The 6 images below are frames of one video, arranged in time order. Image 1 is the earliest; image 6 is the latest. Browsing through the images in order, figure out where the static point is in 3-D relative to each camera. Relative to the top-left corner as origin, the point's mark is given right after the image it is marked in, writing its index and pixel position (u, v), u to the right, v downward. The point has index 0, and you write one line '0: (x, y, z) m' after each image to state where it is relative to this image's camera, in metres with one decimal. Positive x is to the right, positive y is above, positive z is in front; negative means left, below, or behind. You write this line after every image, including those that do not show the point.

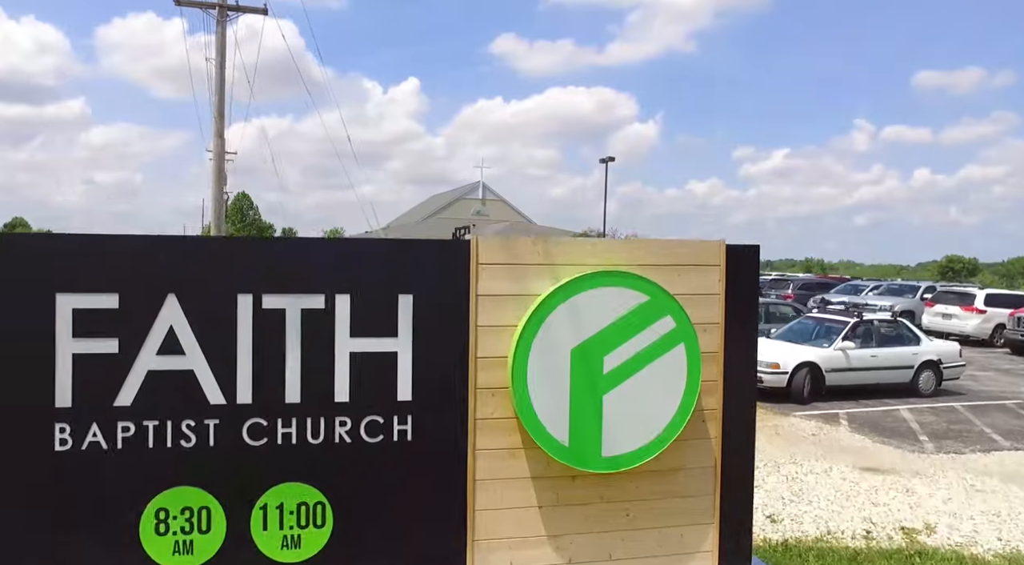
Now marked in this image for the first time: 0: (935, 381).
0: (+5.8, -1.3, +10.1) m
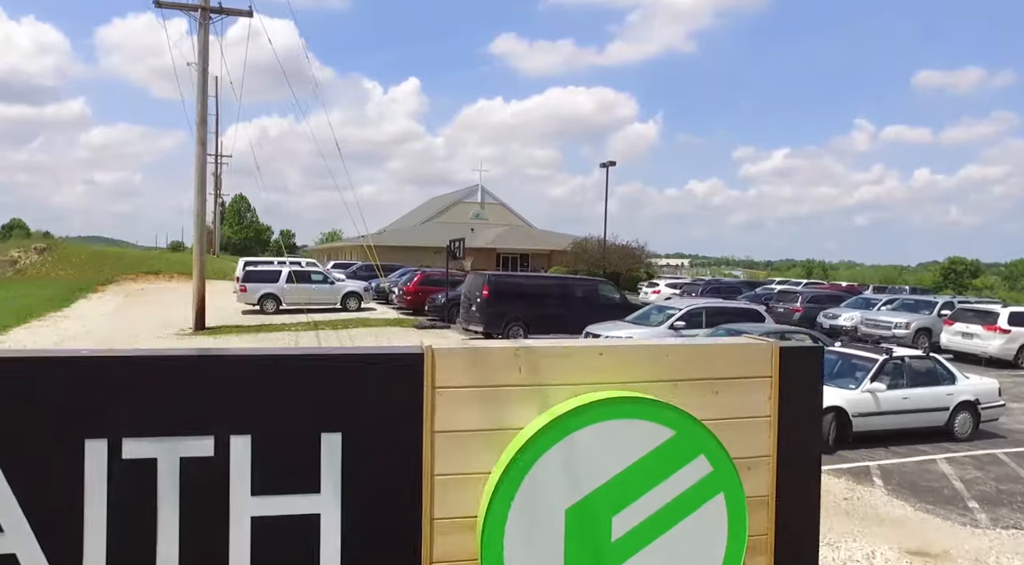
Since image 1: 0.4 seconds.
0: (+5.7, -1.7, +9.1) m
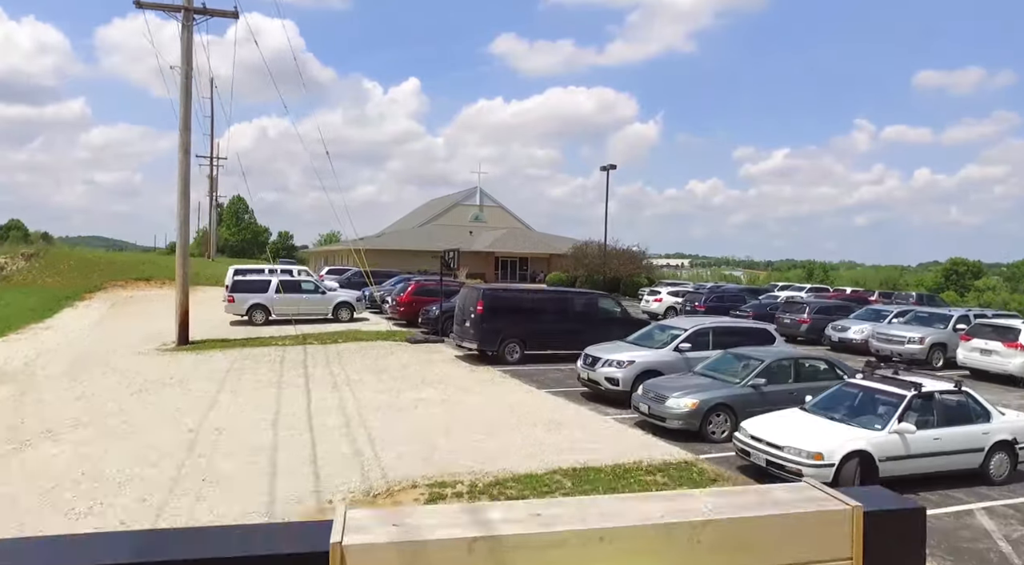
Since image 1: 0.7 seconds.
0: (+5.6, -2.1, +8.3) m
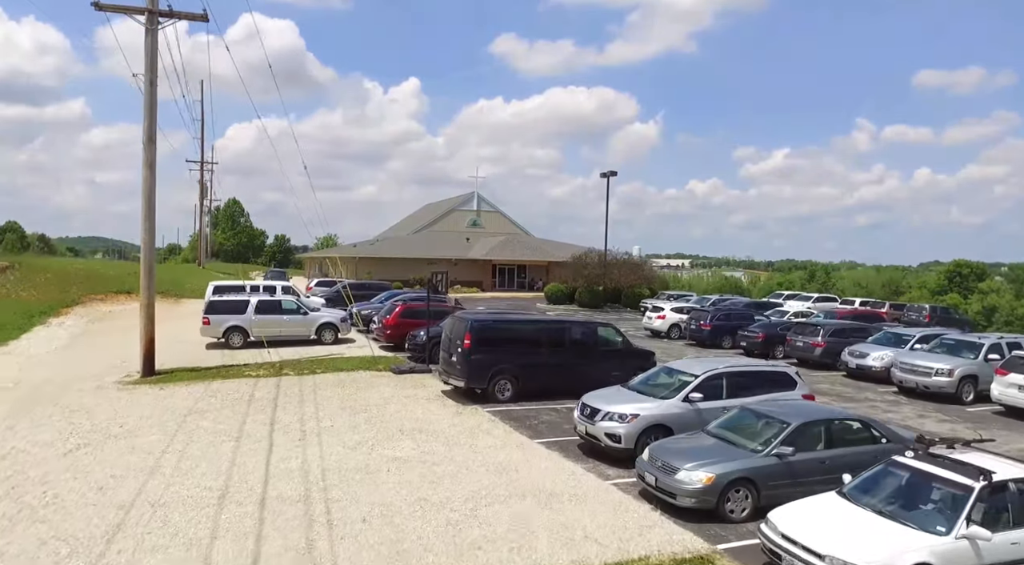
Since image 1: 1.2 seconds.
0: (+5.4, -2.7, +6.8) m
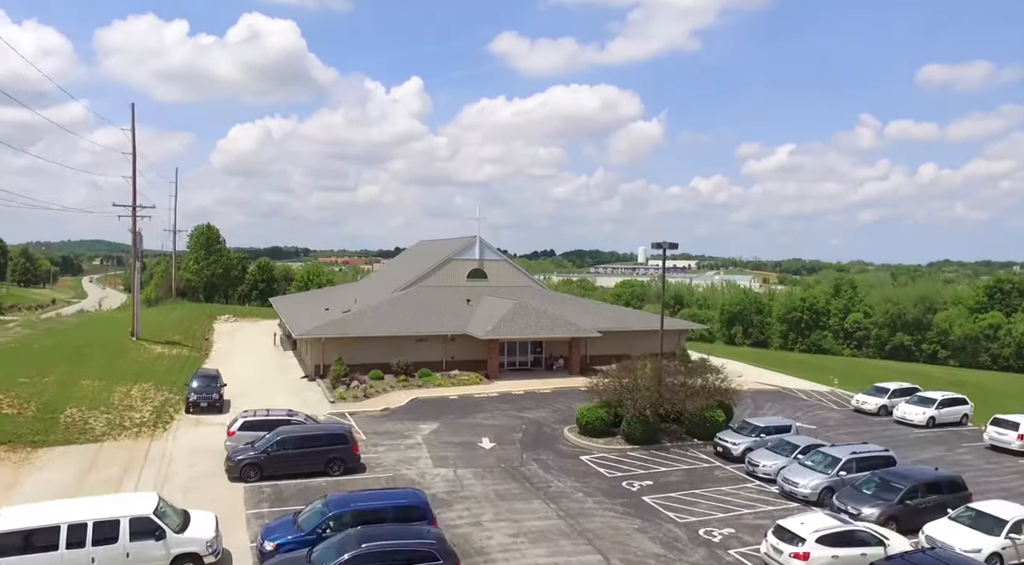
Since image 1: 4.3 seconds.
0: (+5.9, -7.3, -5.2) m
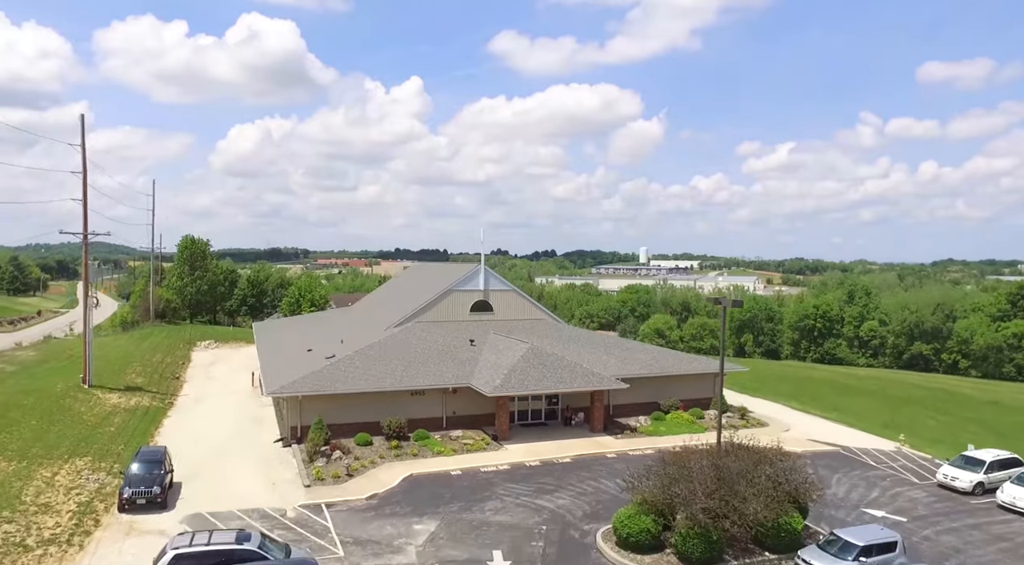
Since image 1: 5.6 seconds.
0: (+6.5, -9.4, -11.7) m
